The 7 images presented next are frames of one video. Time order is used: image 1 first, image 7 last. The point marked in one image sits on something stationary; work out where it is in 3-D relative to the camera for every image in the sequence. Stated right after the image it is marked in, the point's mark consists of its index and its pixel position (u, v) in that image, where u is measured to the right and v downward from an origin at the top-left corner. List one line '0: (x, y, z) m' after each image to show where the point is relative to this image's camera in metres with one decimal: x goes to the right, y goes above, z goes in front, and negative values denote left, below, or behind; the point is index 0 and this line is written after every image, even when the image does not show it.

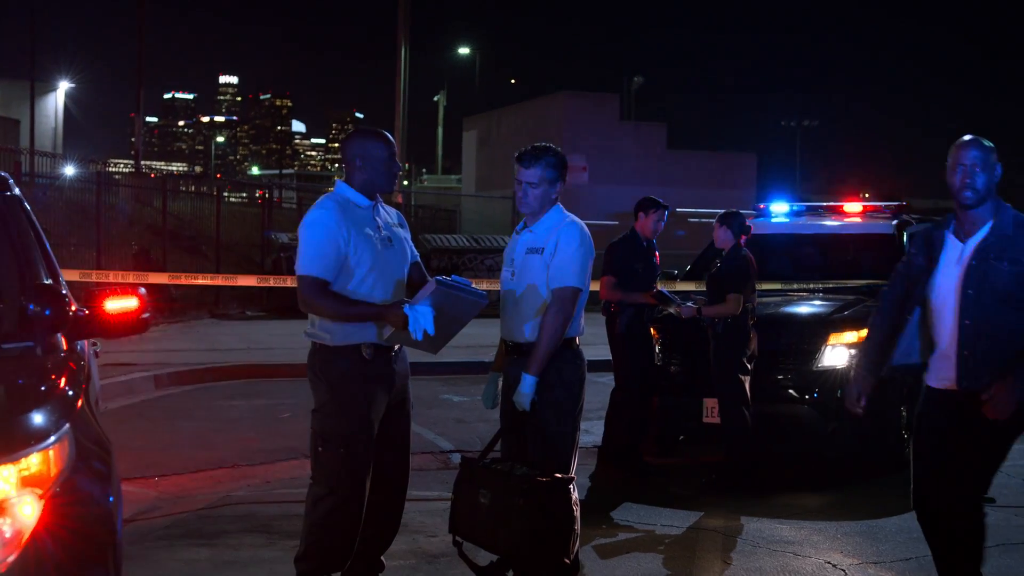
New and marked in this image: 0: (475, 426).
0: (-0.2, -0.8, +9.1) m
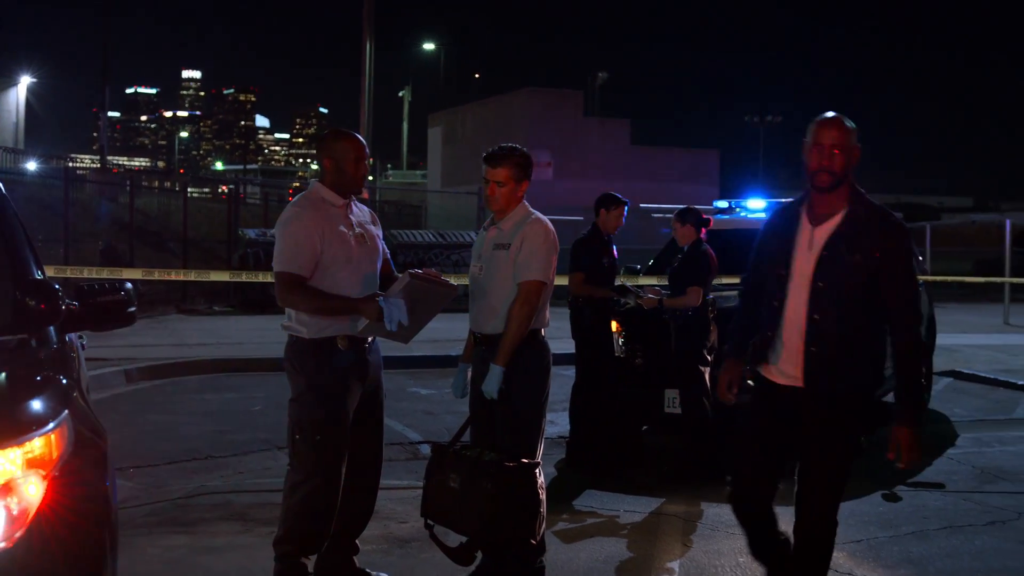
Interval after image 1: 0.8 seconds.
0: (-0.4, -0.8, +9.3) m
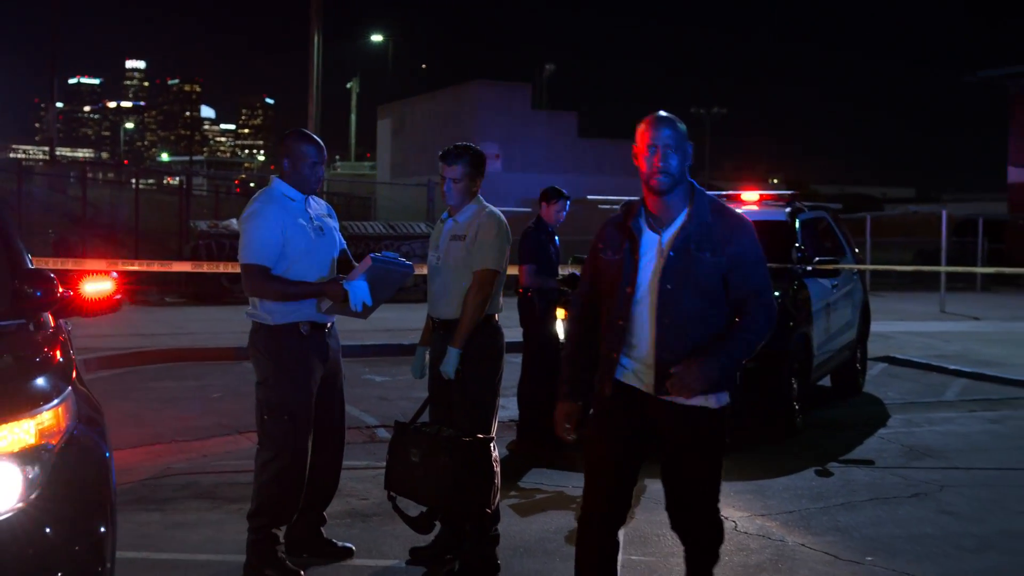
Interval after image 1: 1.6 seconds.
0: (-0.8, -0.8, +9.6) m
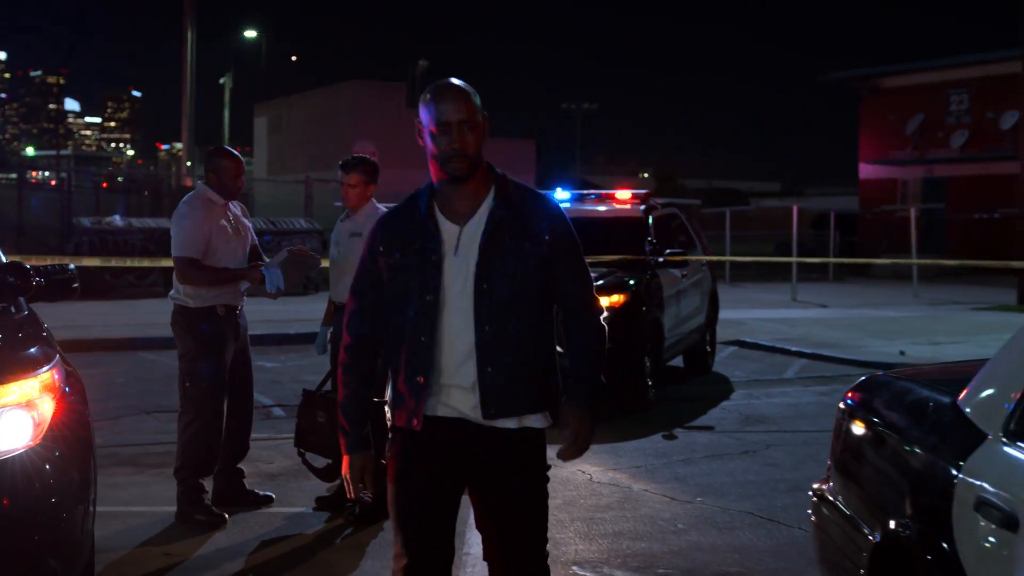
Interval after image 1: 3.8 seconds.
0: (-1.6, -0.7, +10.4) m
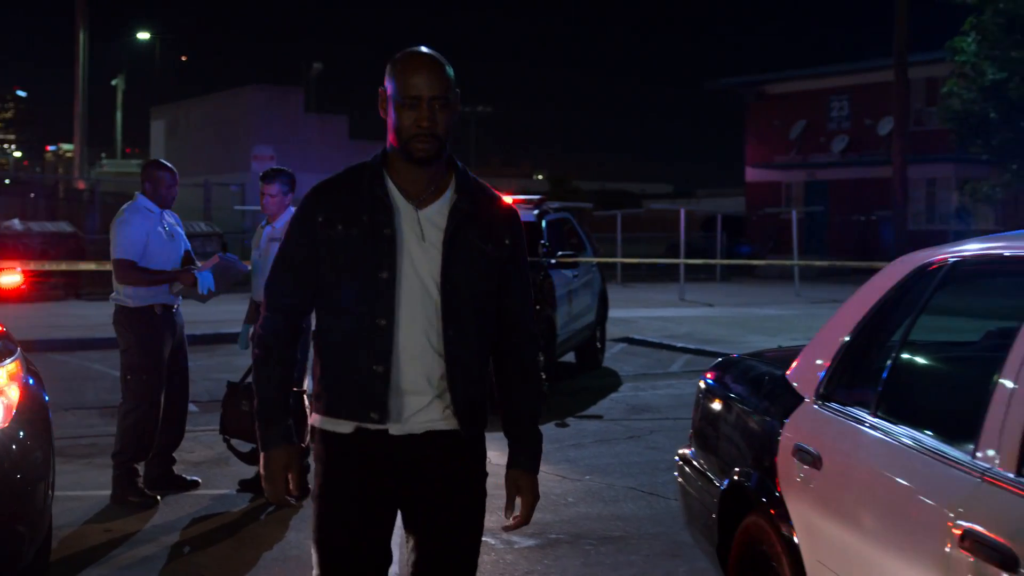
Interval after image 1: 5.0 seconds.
0: (-2.3, -0.7, +10.9) m
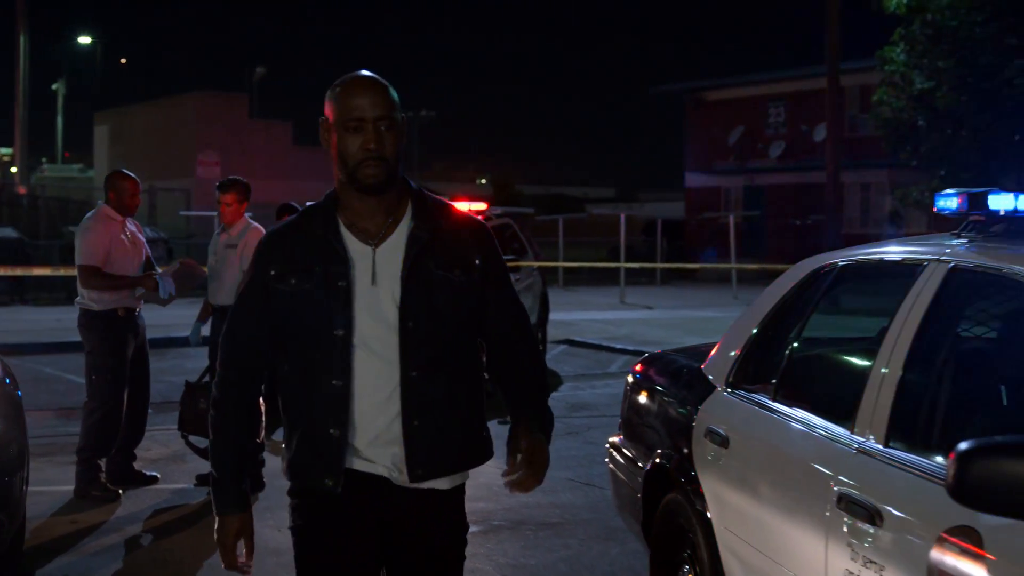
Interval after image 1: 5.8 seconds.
0: (-2.8, -0.7, +11.2) m
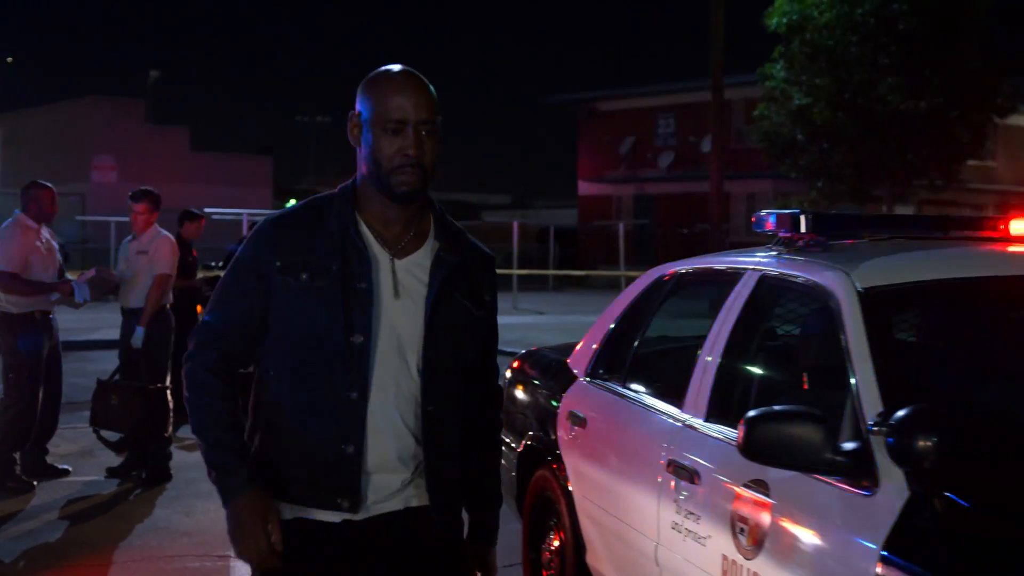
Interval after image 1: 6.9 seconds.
0: (-3.6, -0.8, +11.5) m
